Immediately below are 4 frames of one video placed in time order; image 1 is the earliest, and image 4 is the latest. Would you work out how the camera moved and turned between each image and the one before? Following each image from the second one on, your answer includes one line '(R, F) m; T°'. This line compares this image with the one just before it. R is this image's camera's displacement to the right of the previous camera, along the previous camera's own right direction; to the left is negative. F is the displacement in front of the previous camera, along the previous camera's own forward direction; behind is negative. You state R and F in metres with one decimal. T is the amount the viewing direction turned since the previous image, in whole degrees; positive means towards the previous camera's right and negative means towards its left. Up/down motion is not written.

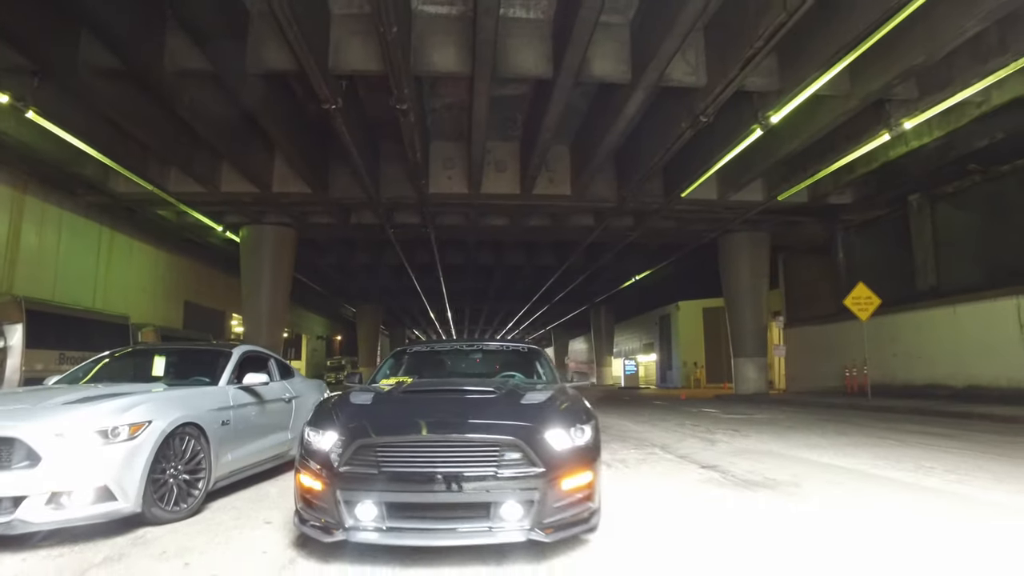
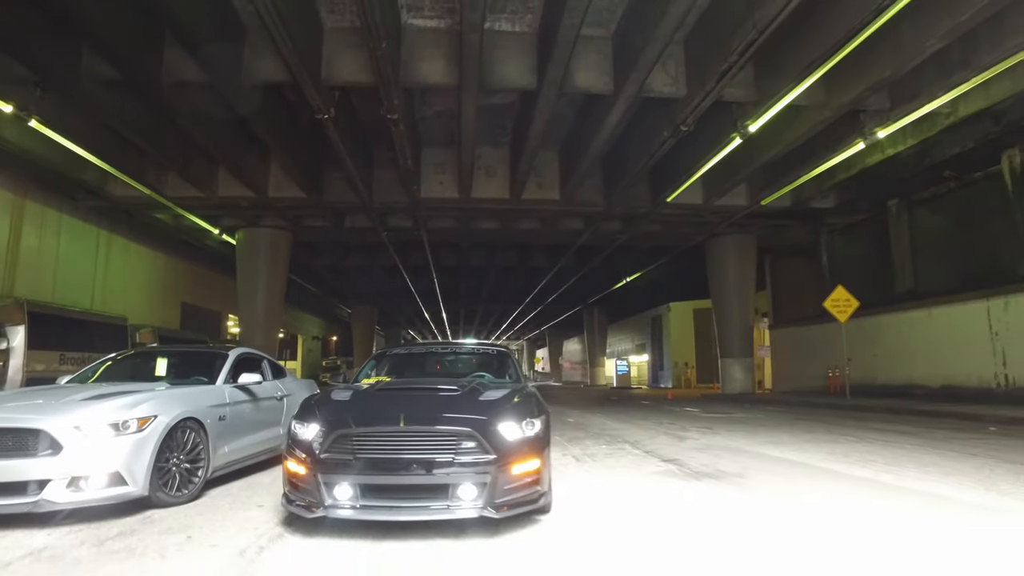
(+0.2, -0.5) m; 0°
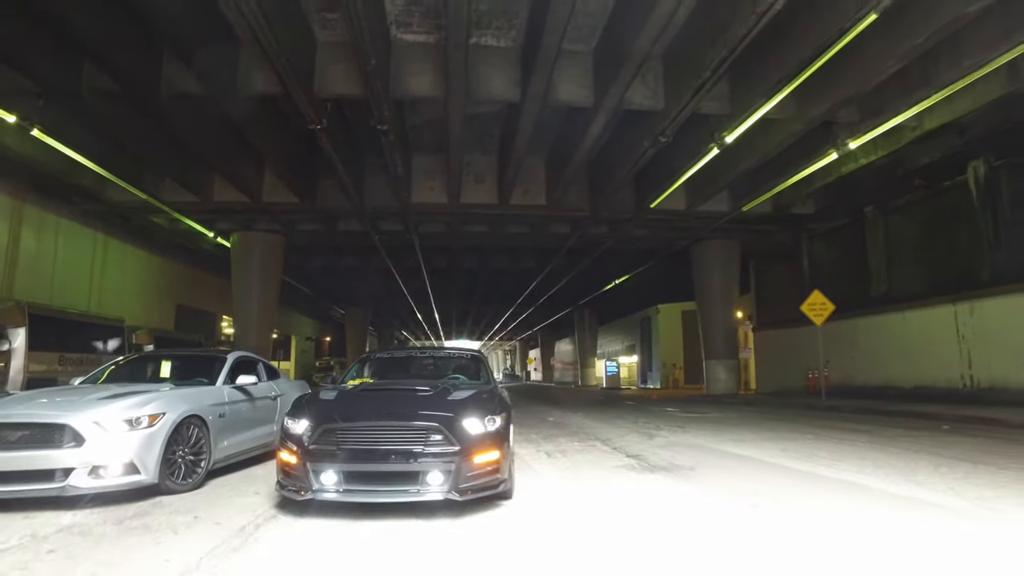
(+0.2, -0.6) m; +1°
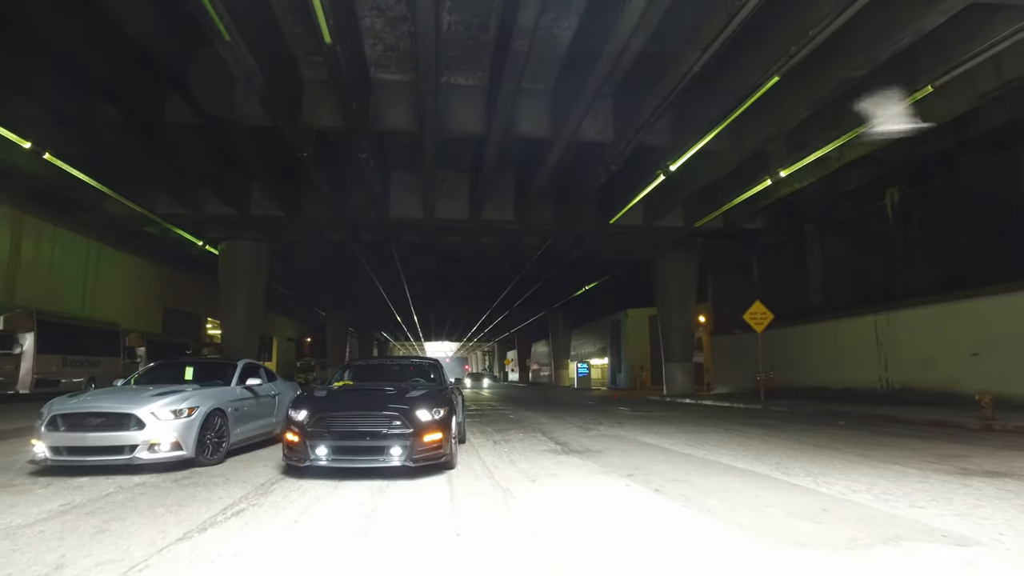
(+0.4, -1.8) m; +2°
